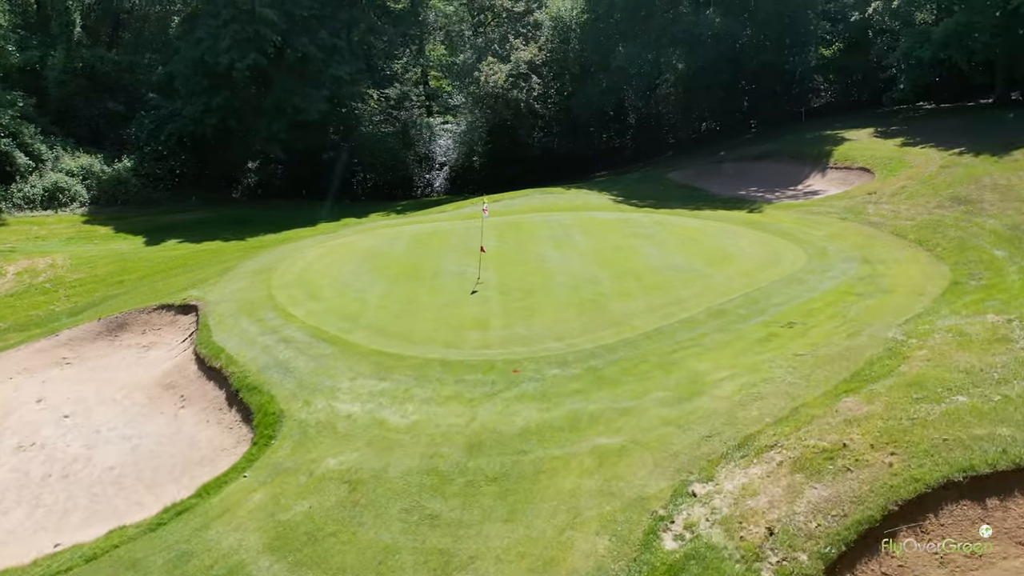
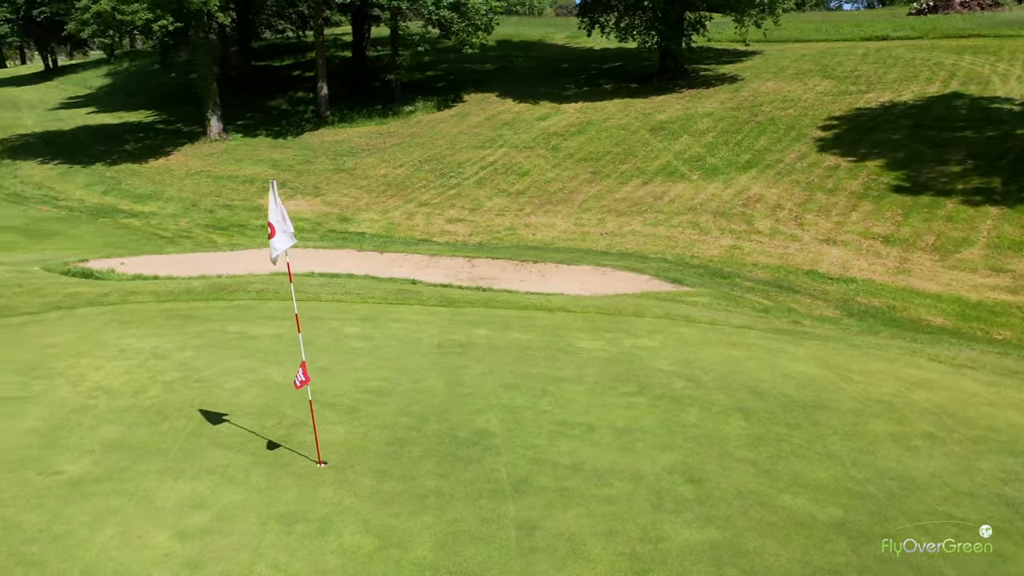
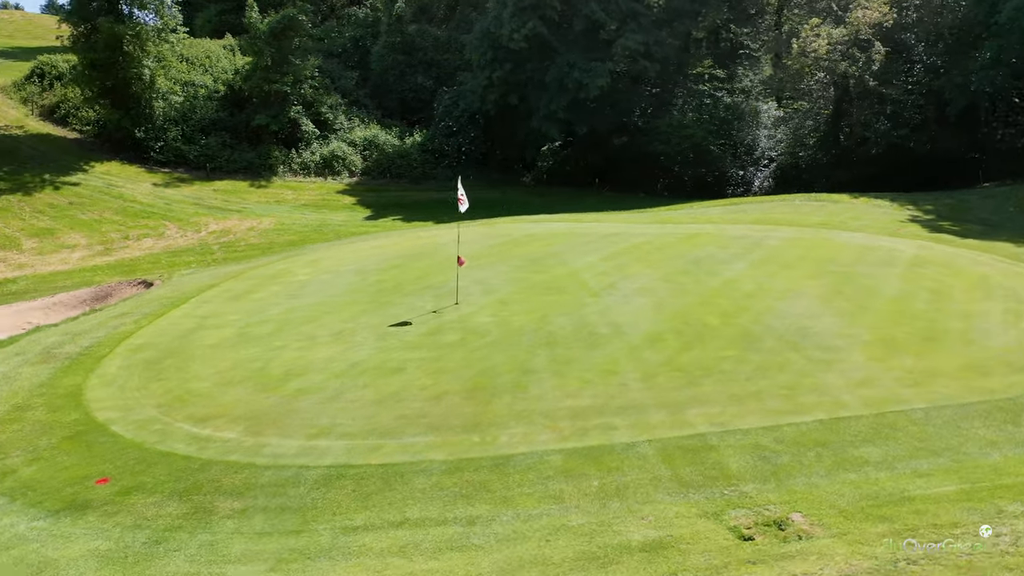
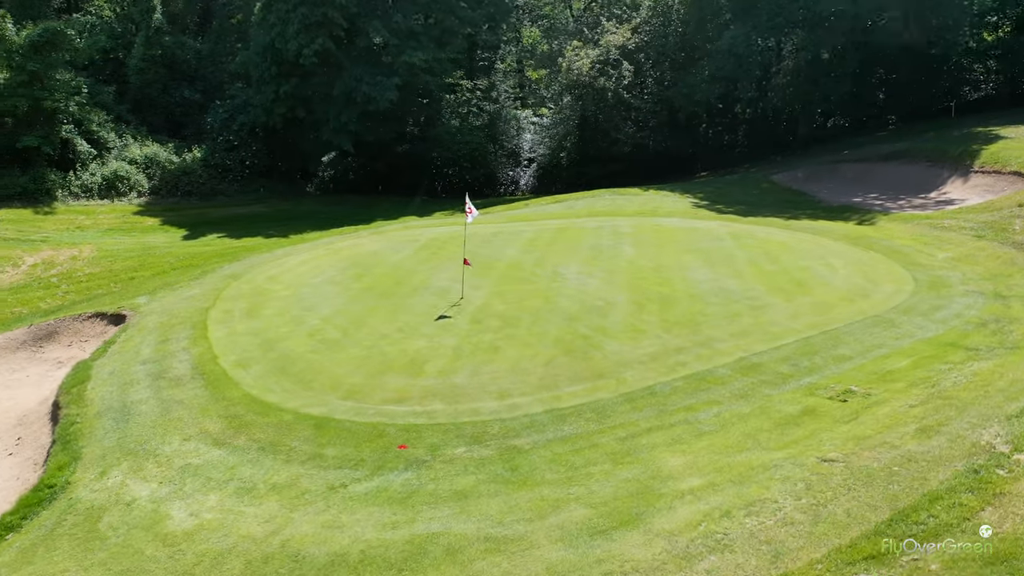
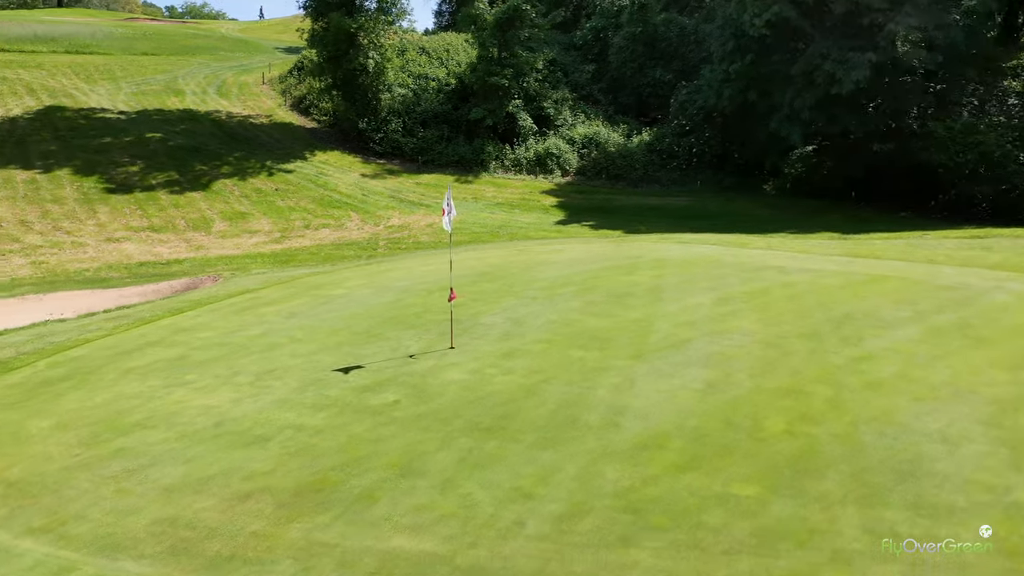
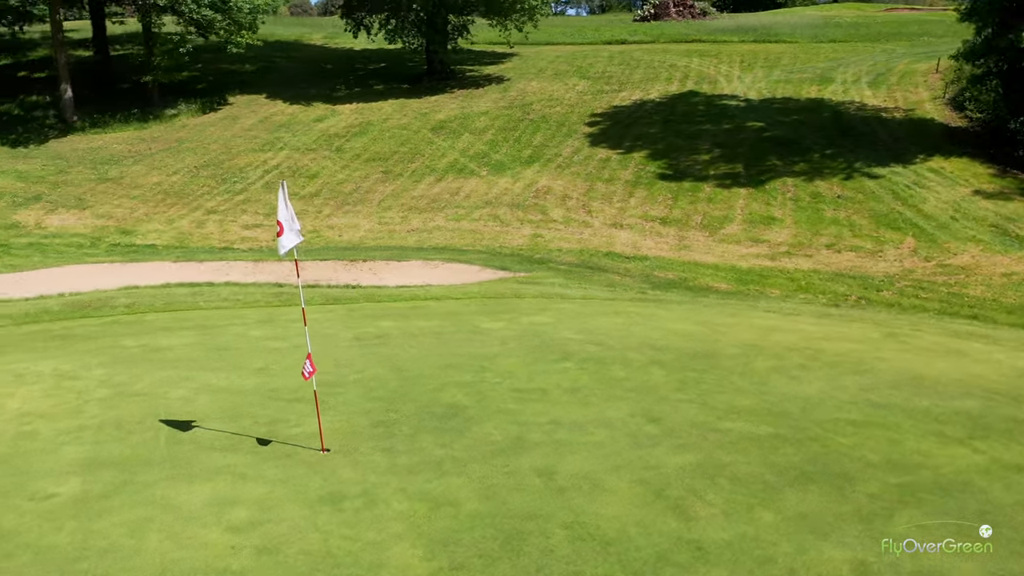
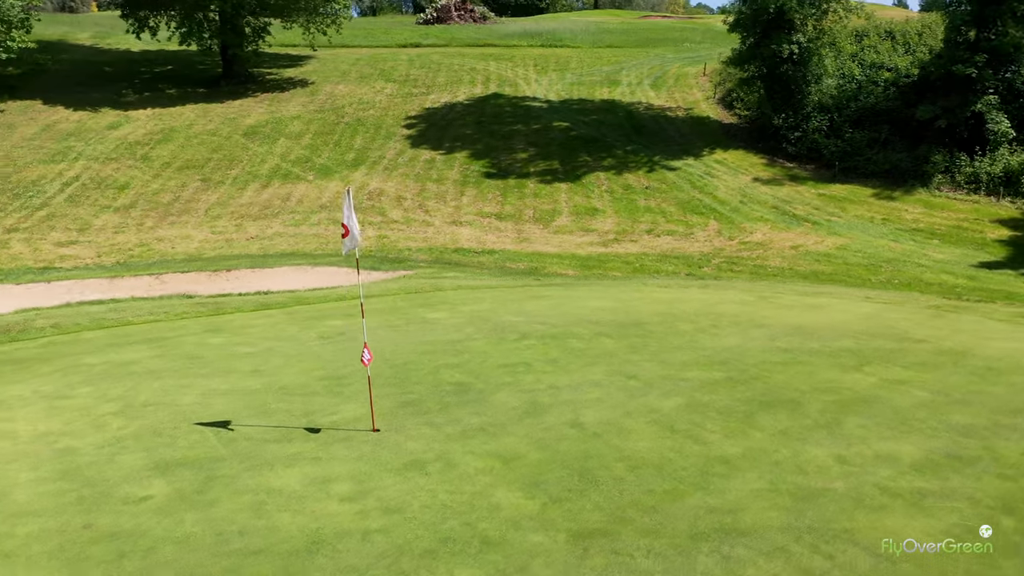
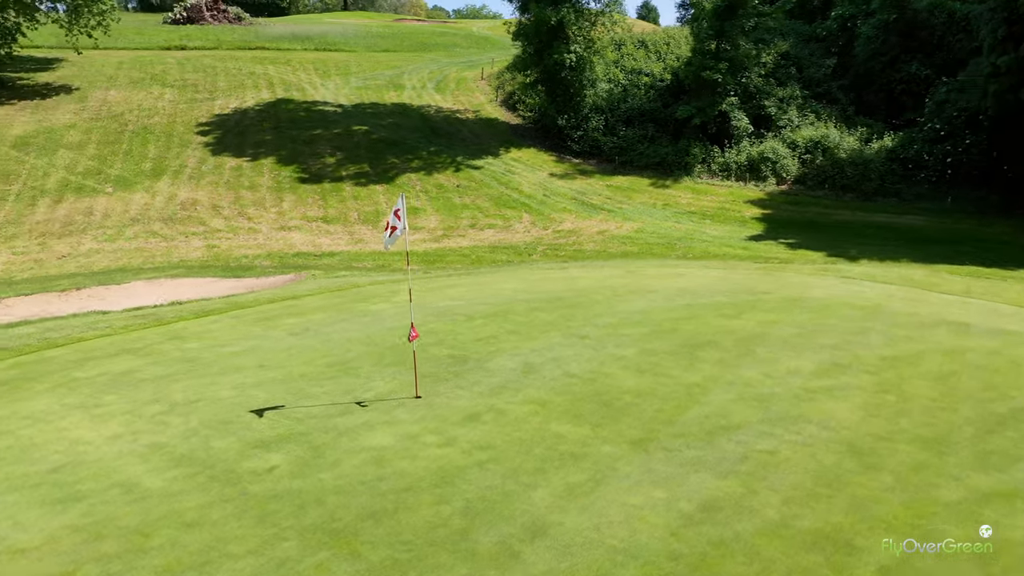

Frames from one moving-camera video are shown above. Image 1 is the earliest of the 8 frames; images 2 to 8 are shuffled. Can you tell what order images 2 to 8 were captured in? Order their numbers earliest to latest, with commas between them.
4, 3, 5, 8, 7, 6, 2
